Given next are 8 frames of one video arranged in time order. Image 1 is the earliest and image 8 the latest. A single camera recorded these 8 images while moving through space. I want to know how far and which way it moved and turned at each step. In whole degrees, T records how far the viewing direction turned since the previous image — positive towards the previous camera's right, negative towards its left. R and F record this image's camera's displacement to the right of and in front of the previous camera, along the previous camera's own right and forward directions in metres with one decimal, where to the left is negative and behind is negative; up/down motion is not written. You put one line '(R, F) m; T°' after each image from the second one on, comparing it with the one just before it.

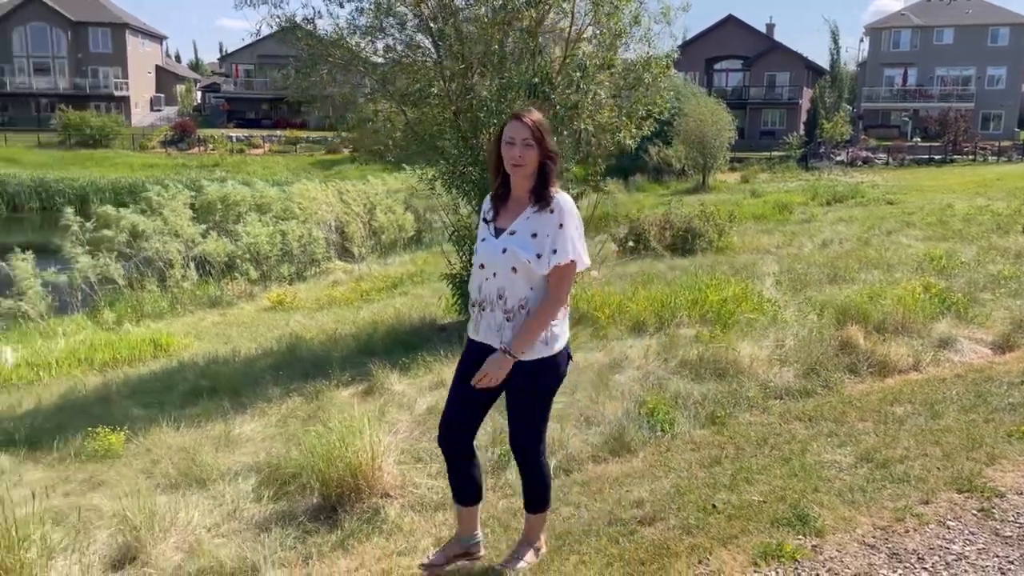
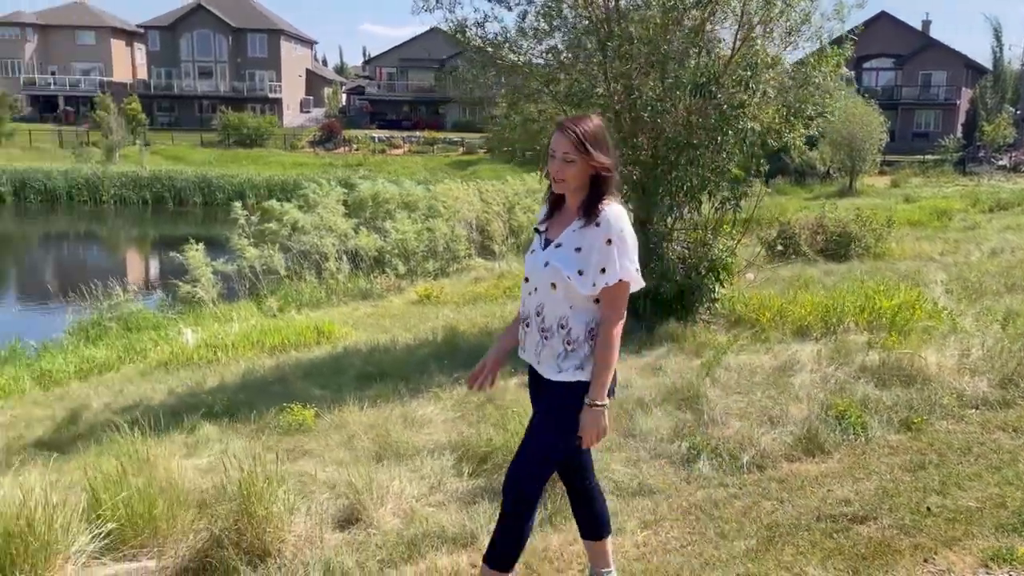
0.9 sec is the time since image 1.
(-0.2, -0.1) m; -8°
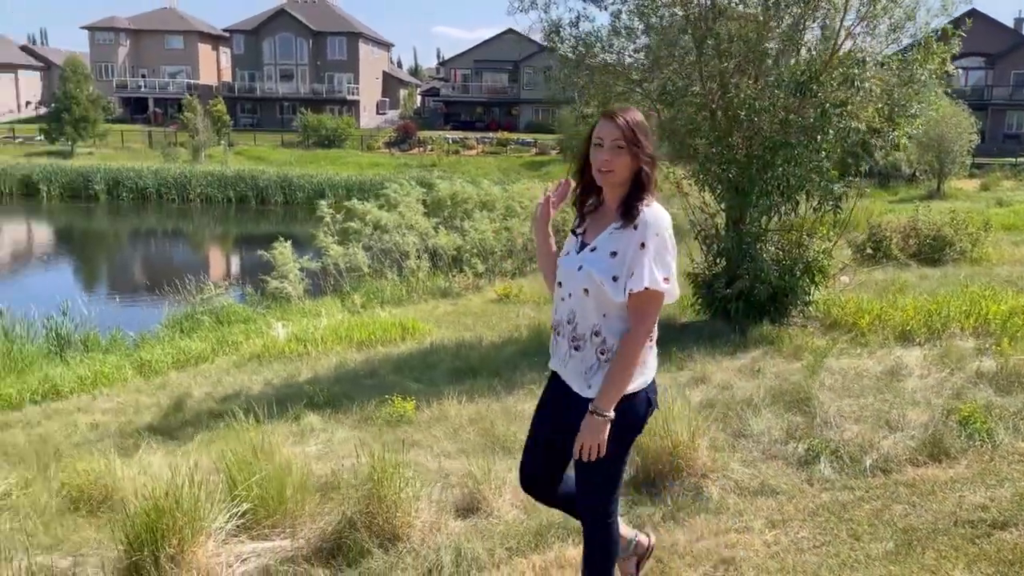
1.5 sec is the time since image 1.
(-0.2, 0.0) m; -5°
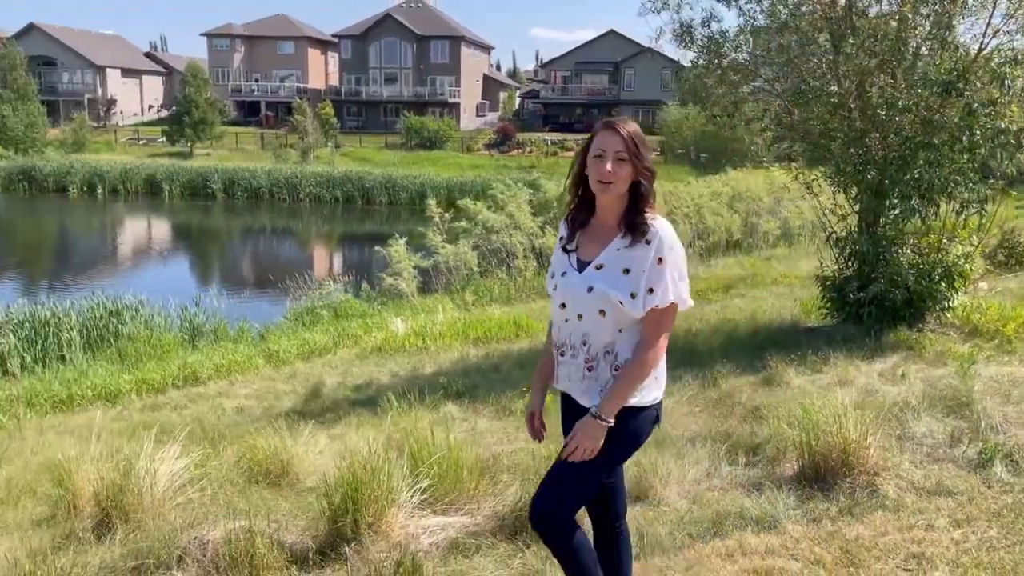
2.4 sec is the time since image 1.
(-0.3, -0.1) m; -6°
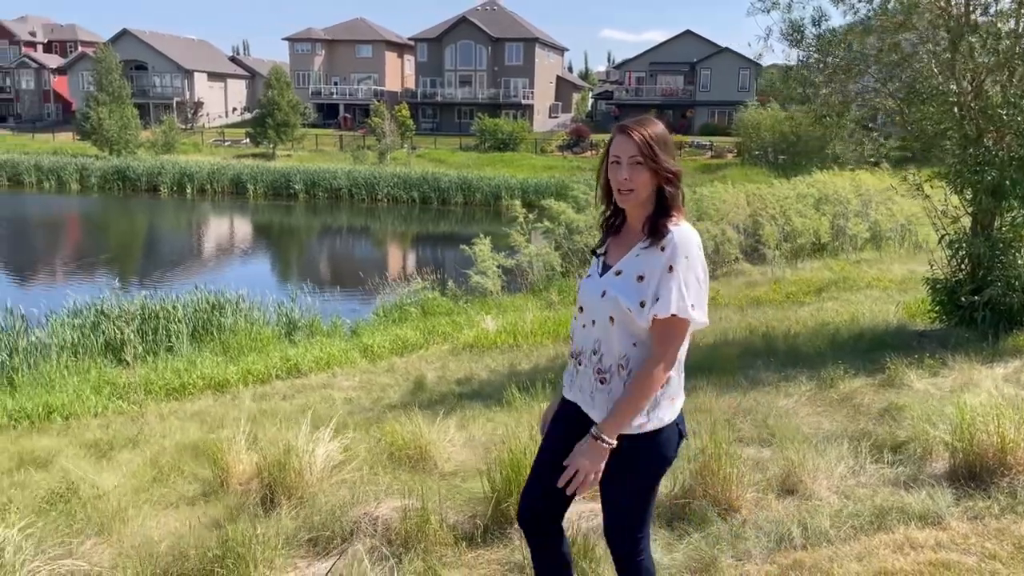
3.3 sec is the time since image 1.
(-0.3, -0.1) m; -5°
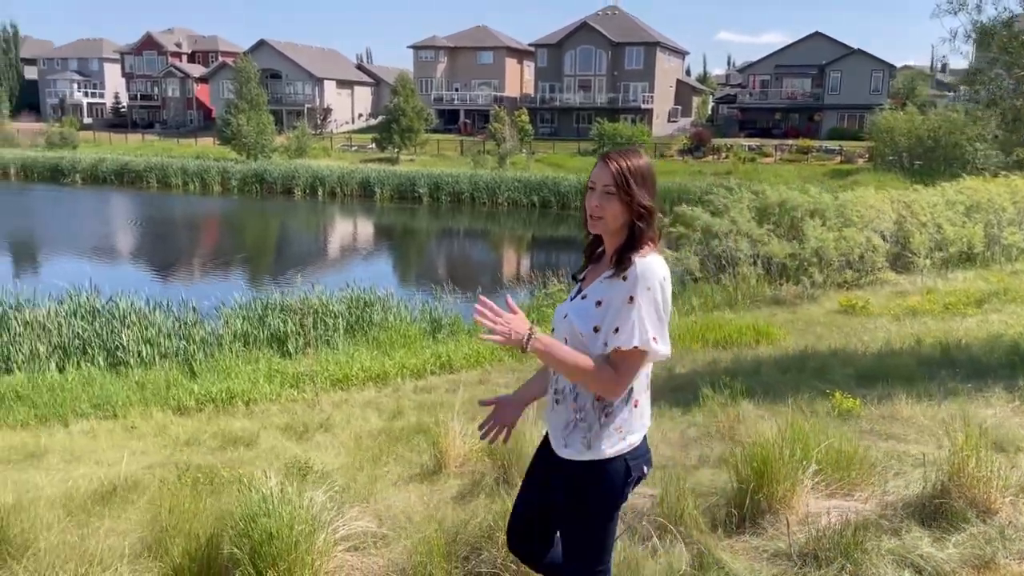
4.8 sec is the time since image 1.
(-0.5, -0.2) m; -7°
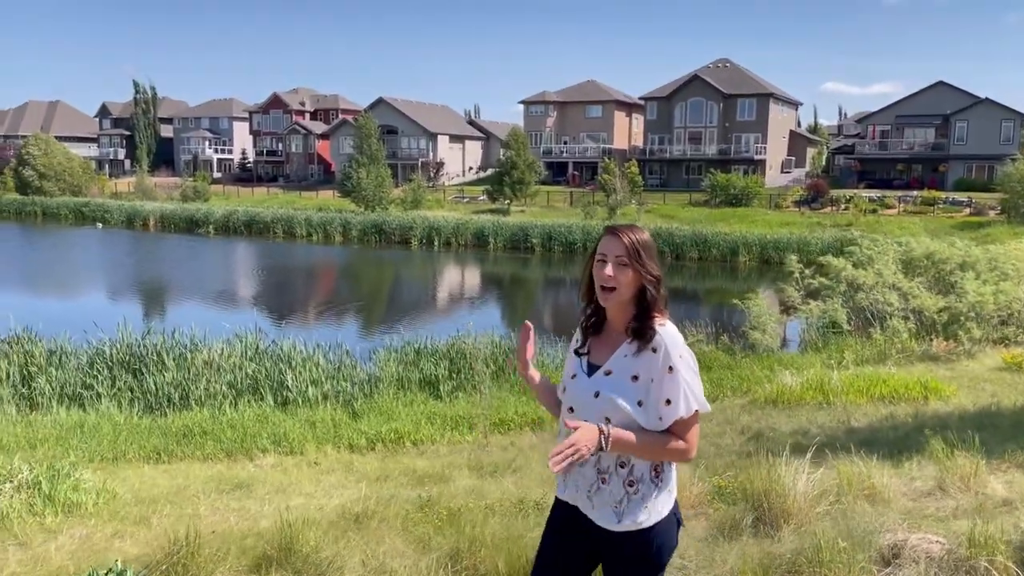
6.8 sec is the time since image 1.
(-0.6, -0.2) m; -7°
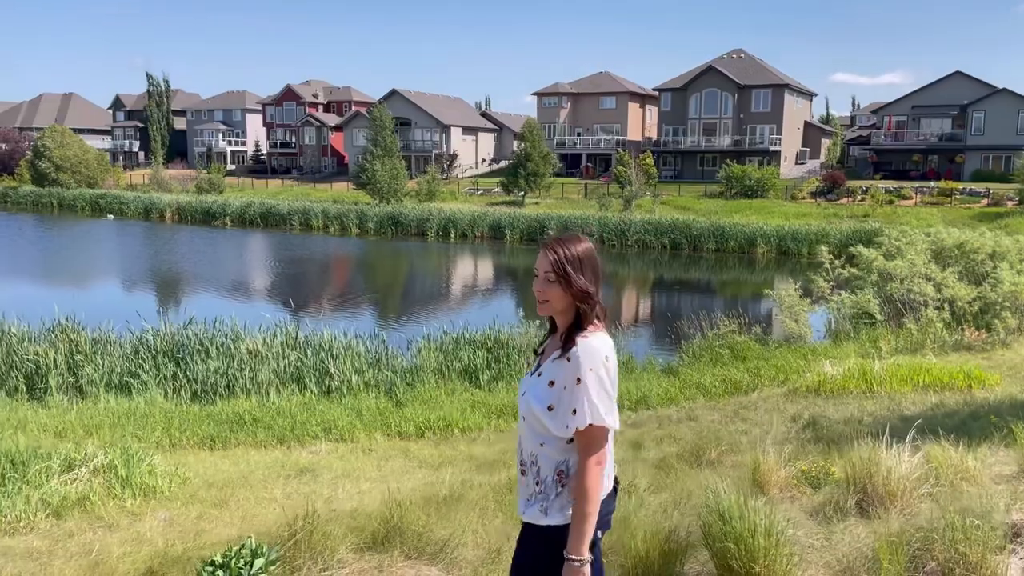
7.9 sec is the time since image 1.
(-0.4, -0.1) m; 0°
